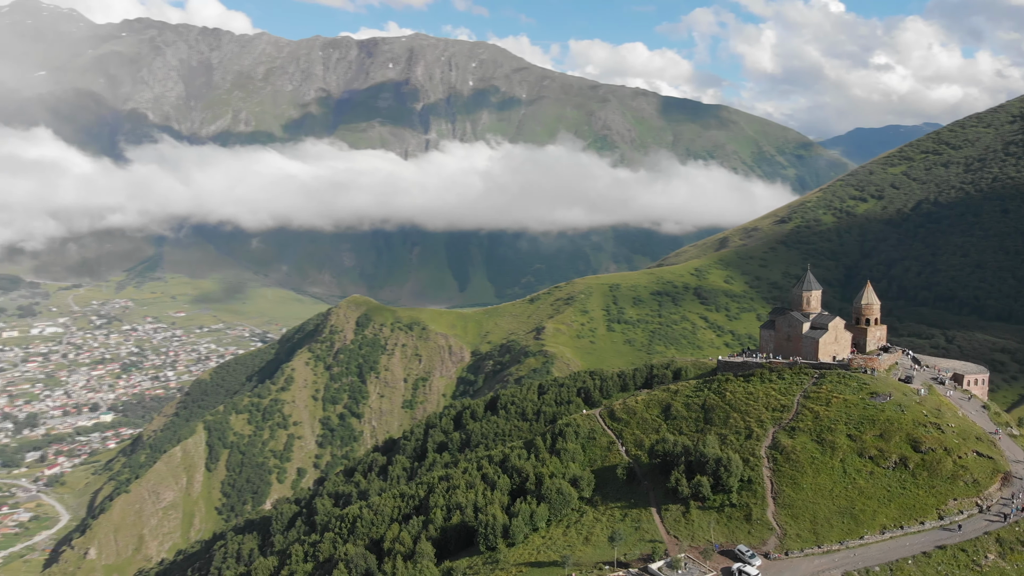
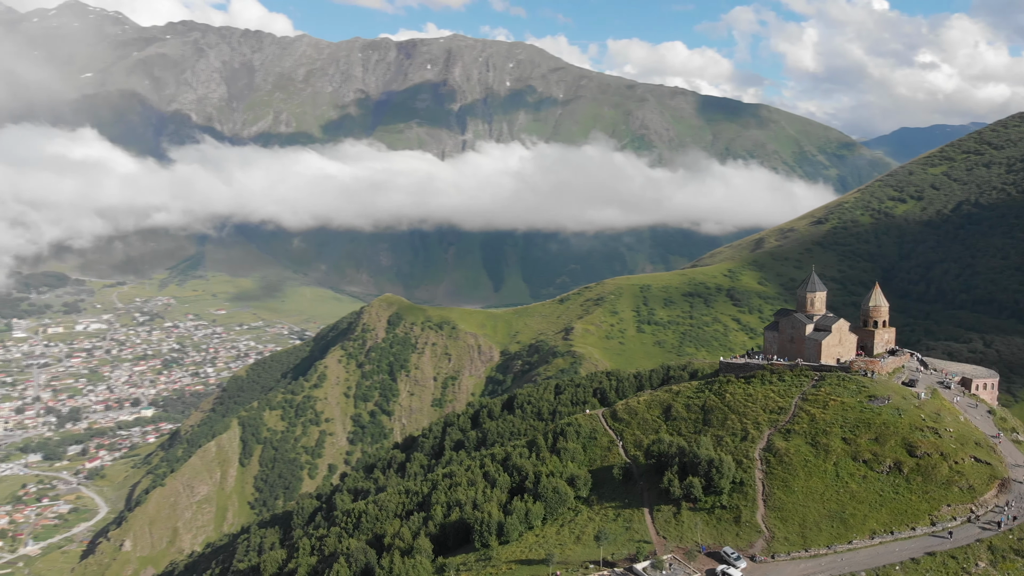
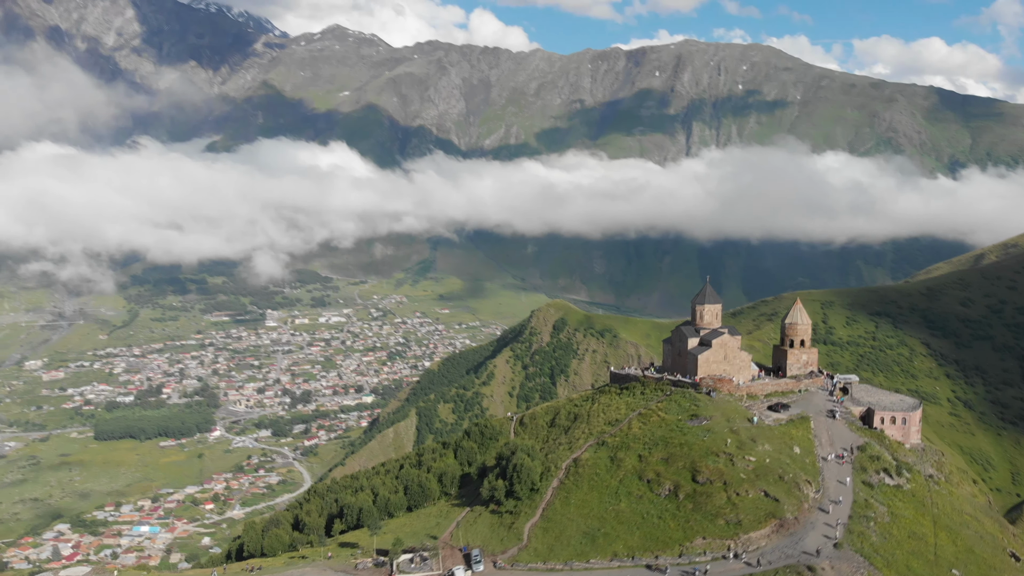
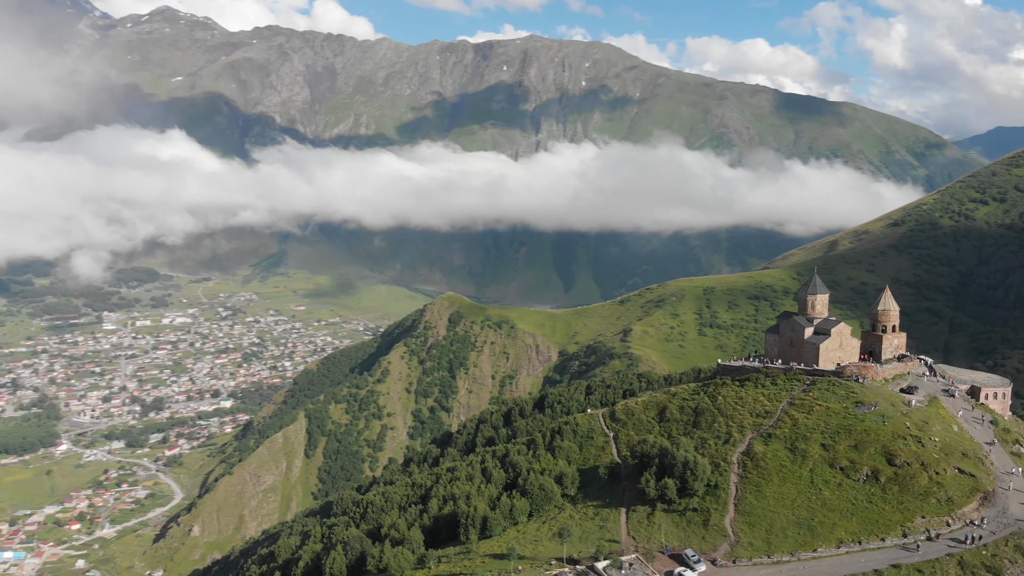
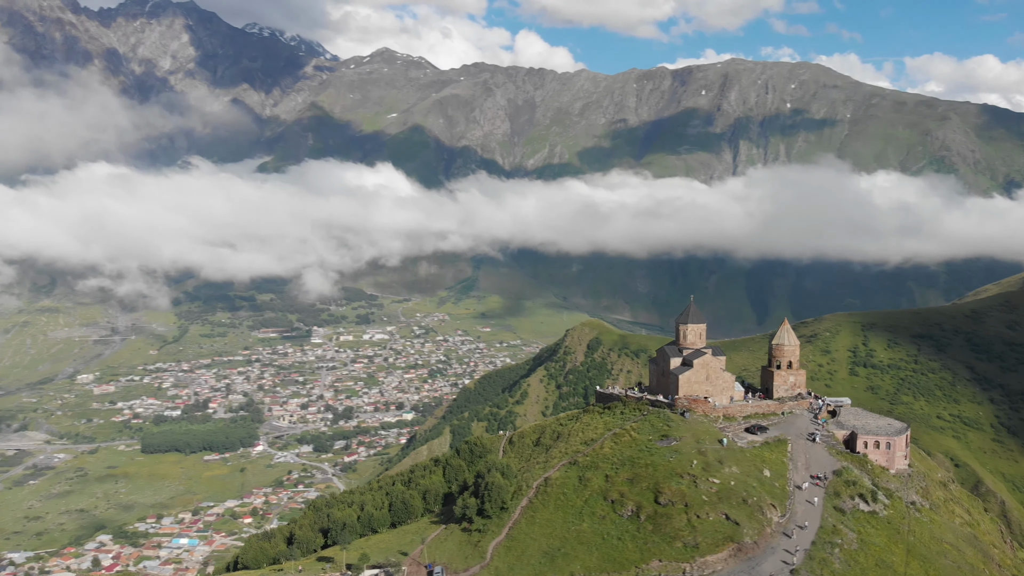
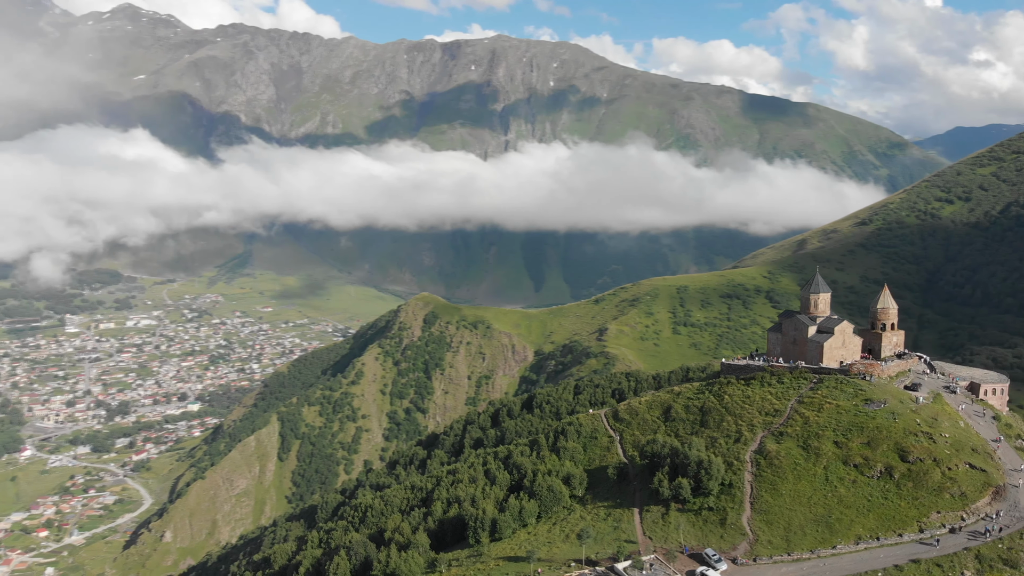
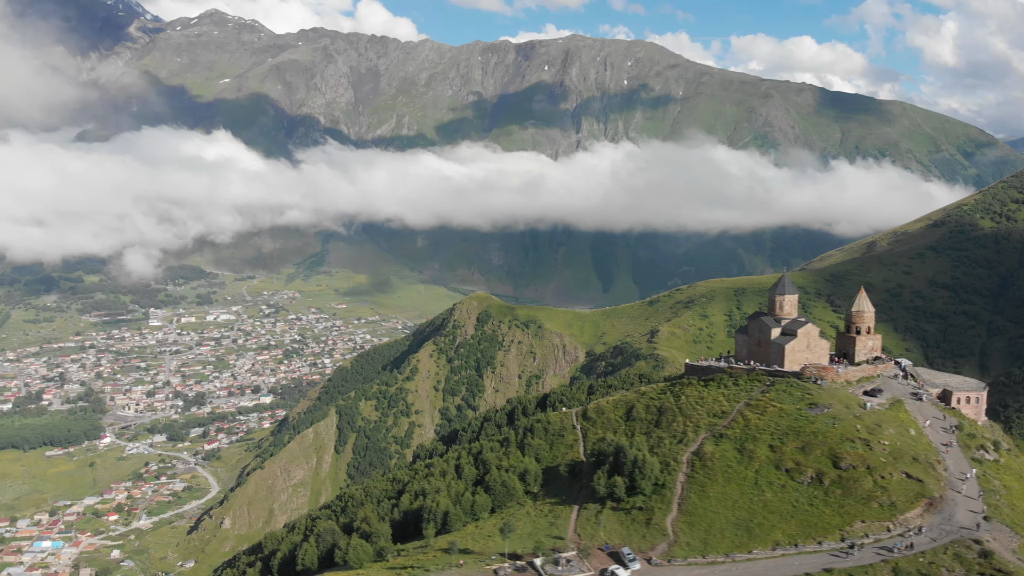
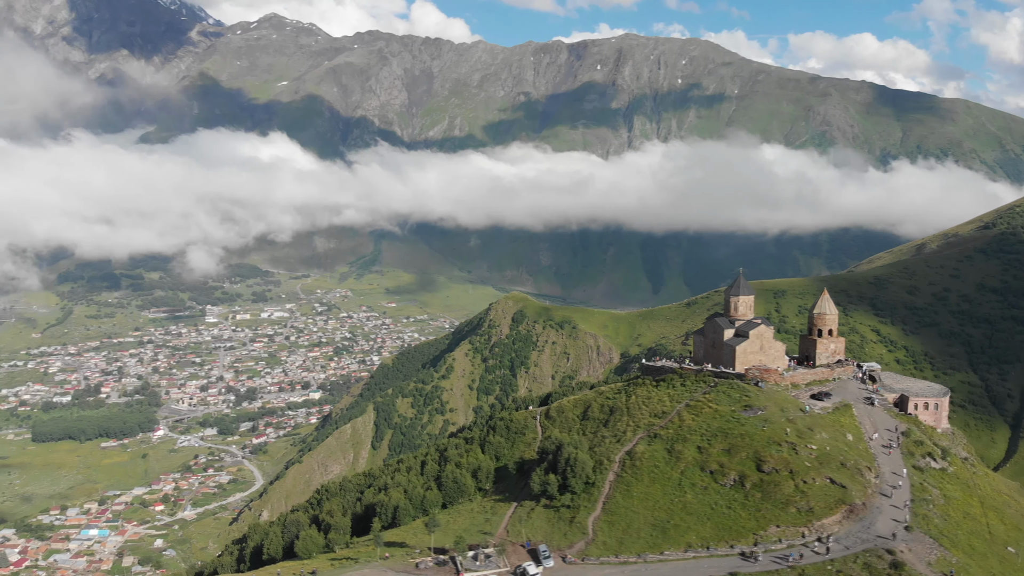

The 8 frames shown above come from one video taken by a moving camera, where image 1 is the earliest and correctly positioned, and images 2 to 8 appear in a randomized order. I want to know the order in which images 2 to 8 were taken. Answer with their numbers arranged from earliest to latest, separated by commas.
2, 6, 4, 7, 8, 3, 5
